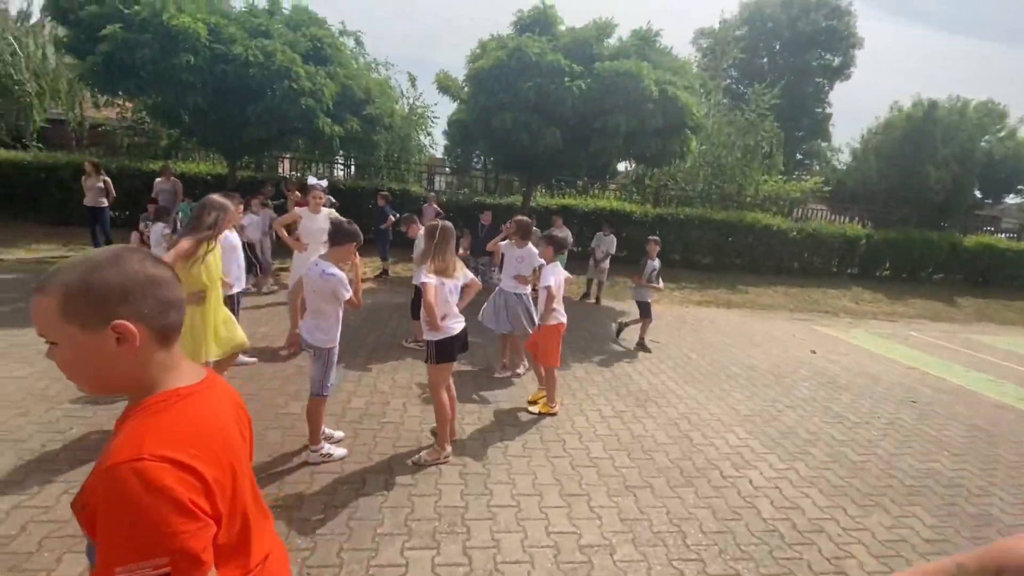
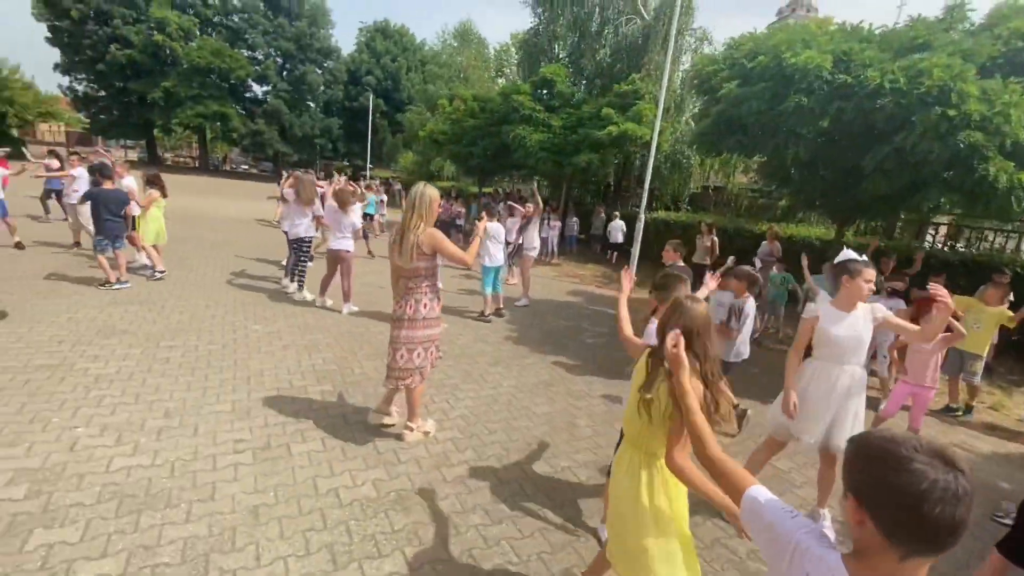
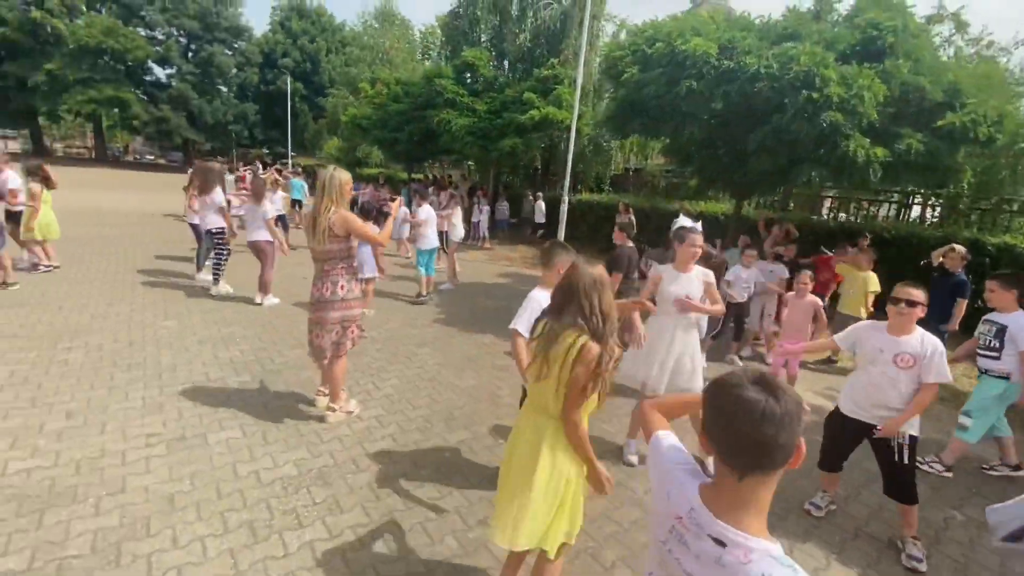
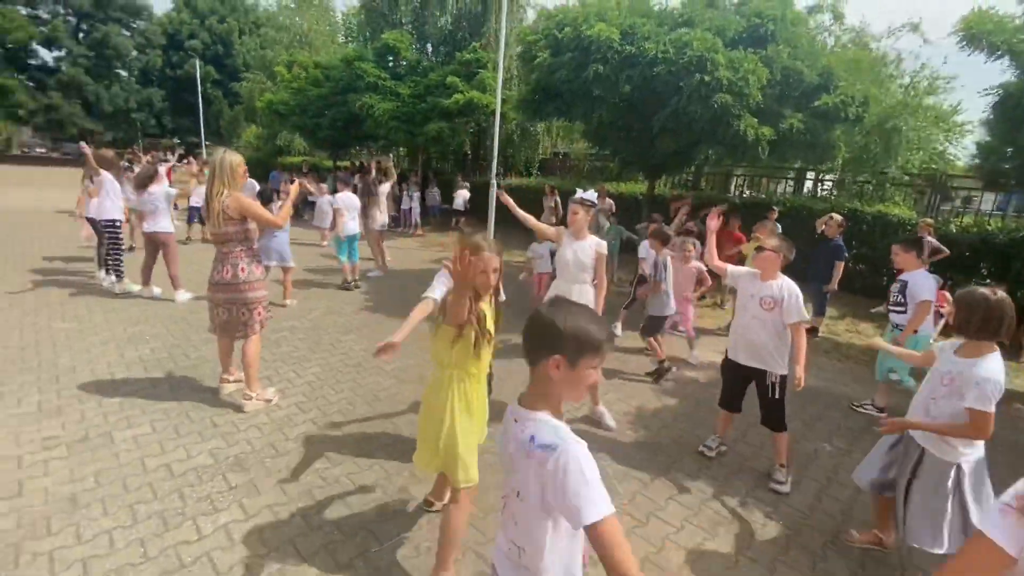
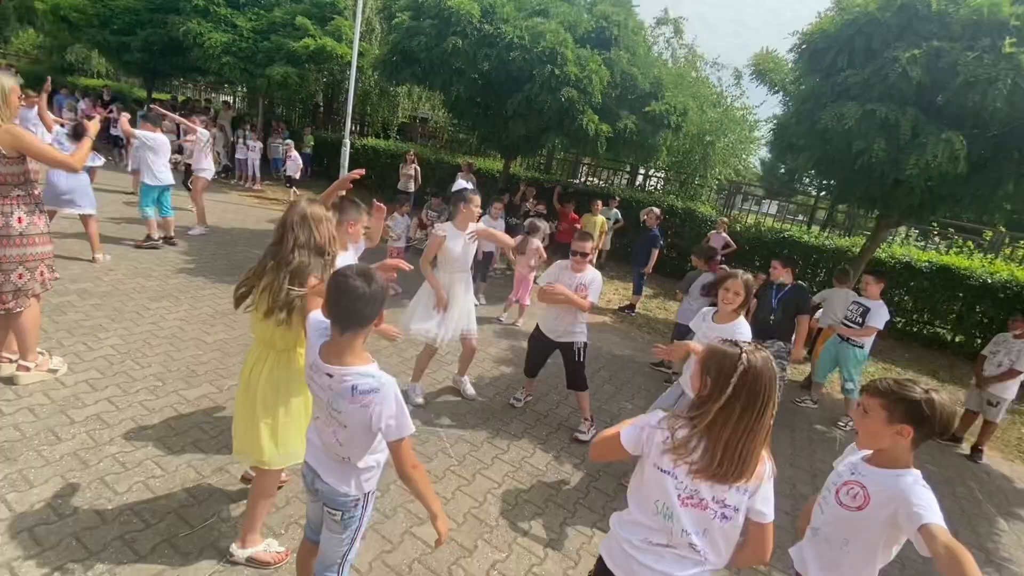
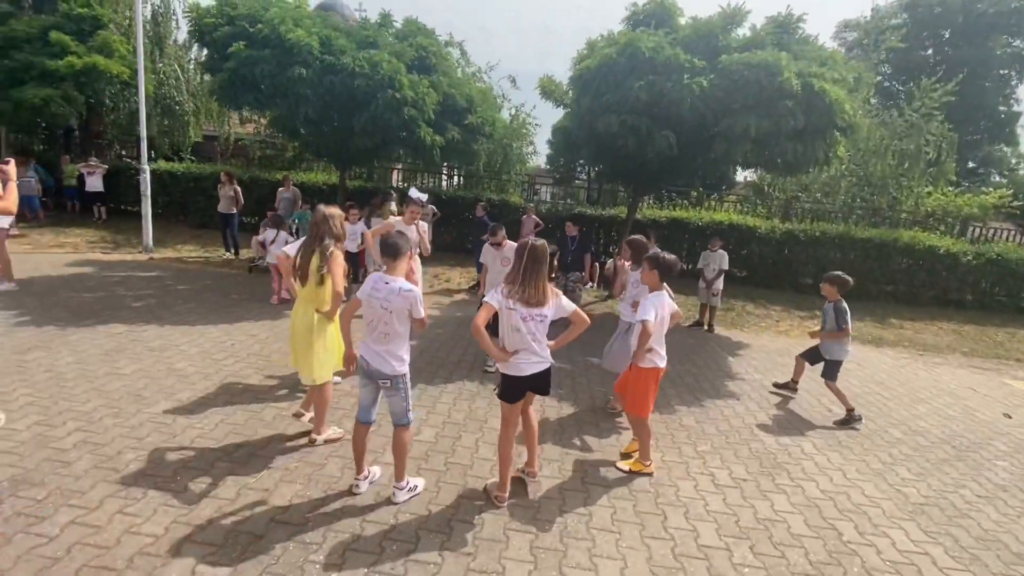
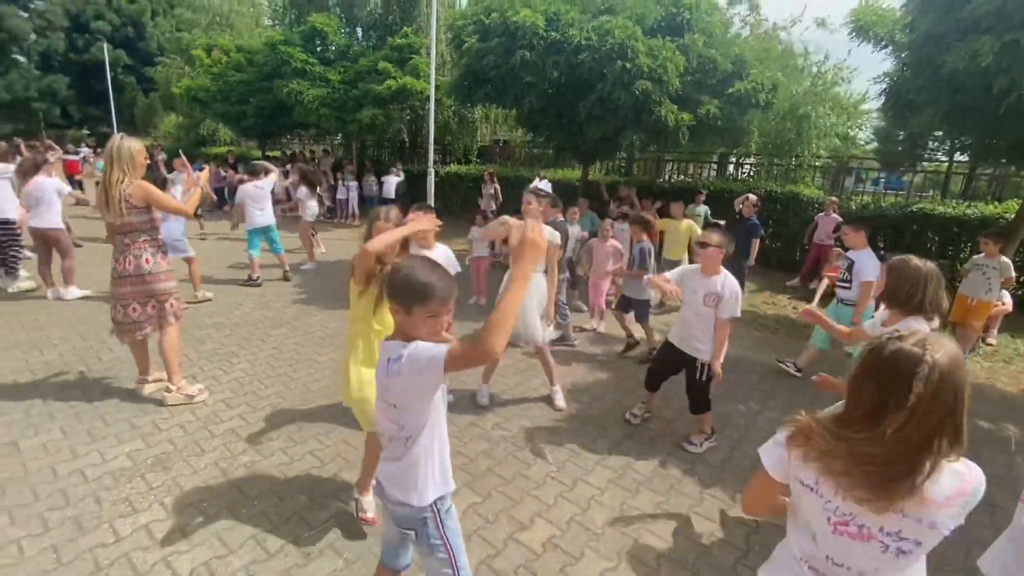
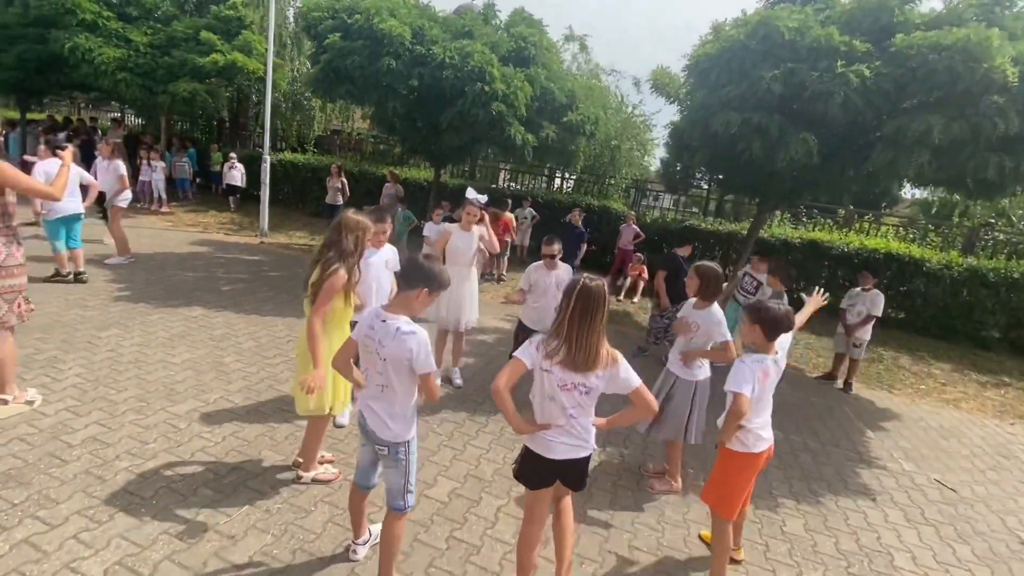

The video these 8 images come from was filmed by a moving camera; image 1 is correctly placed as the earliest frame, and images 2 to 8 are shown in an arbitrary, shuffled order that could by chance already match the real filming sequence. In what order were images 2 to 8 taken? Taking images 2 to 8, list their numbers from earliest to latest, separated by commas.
6, 8, 5, 7, 4, 3, 2
